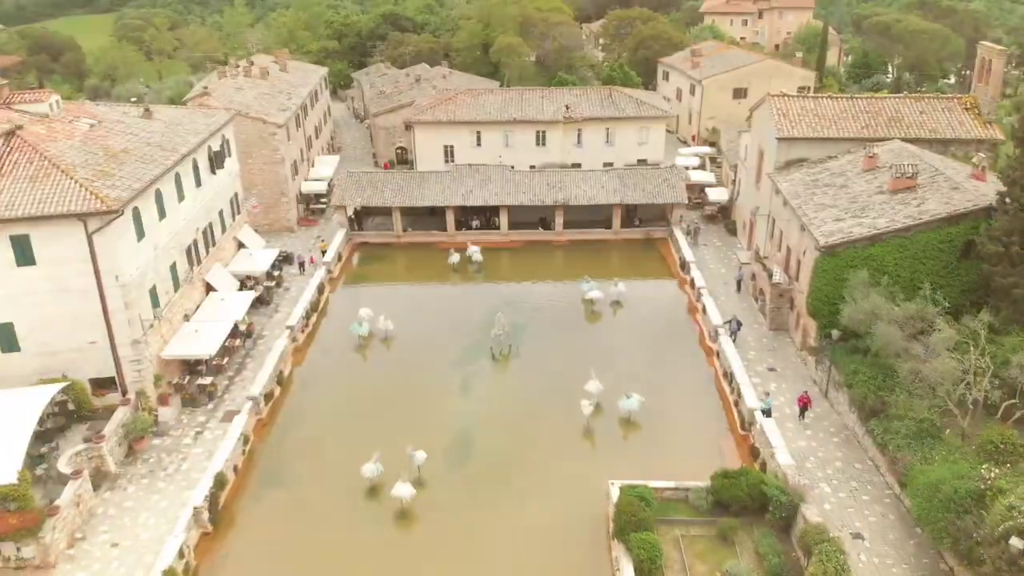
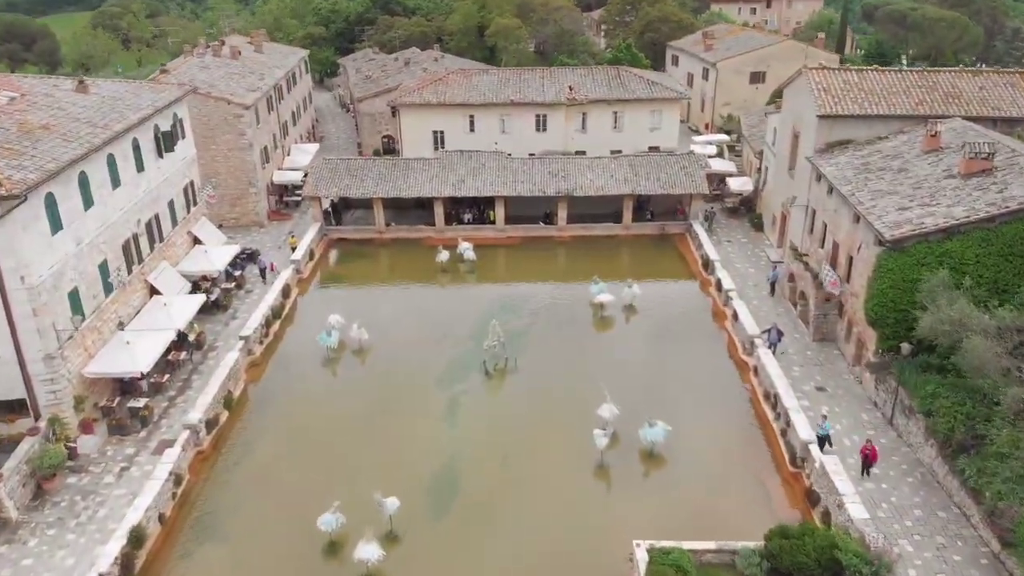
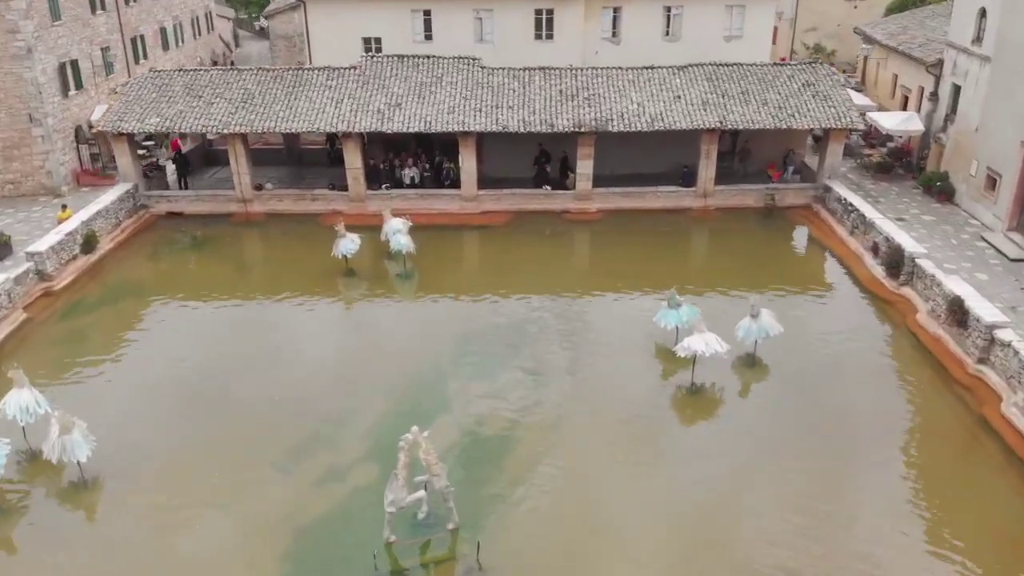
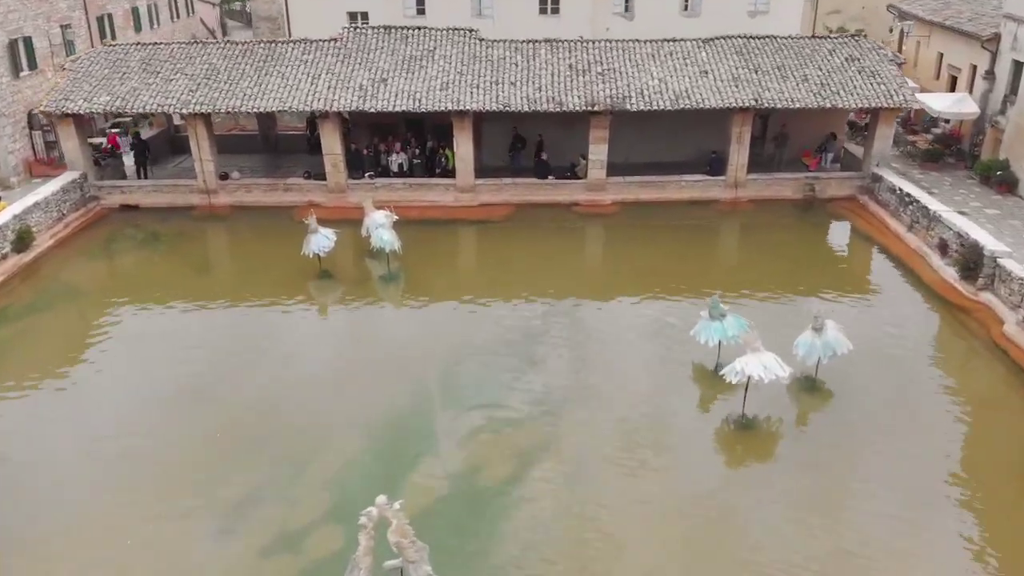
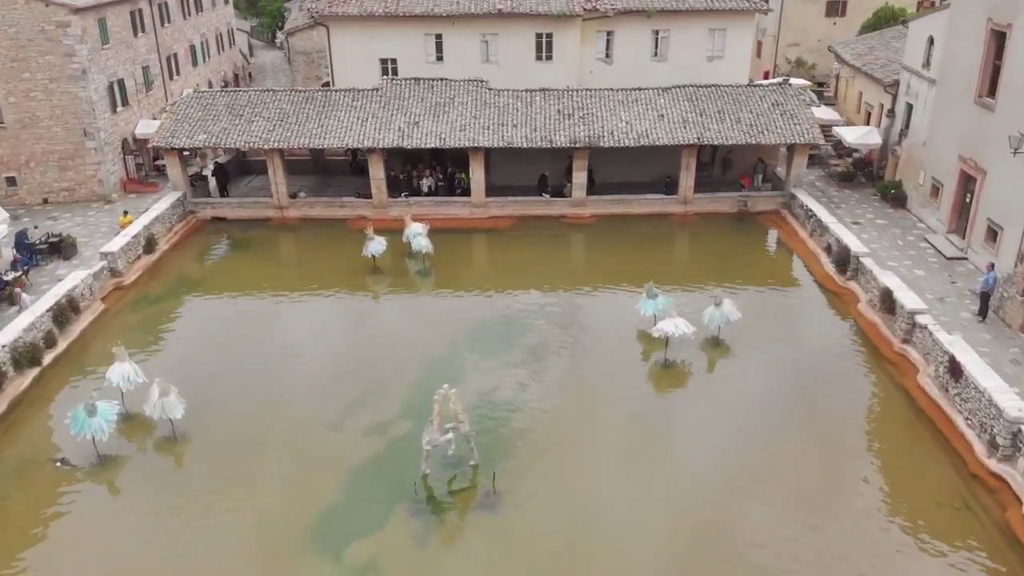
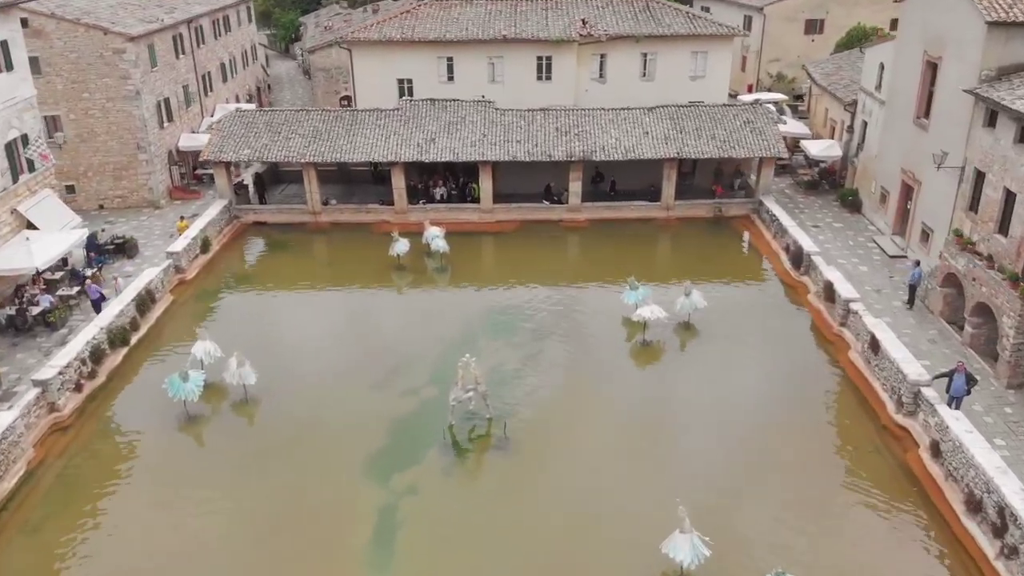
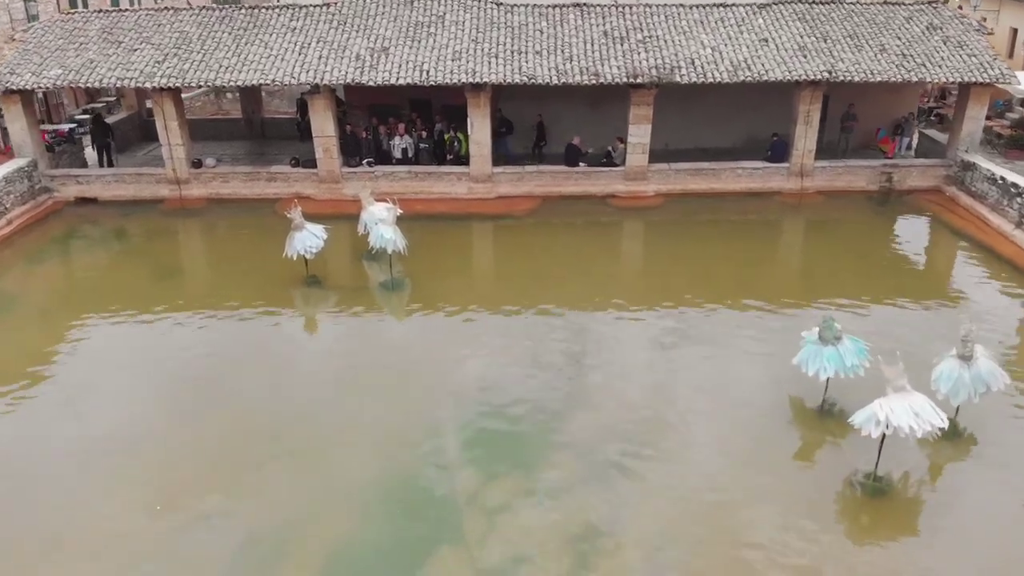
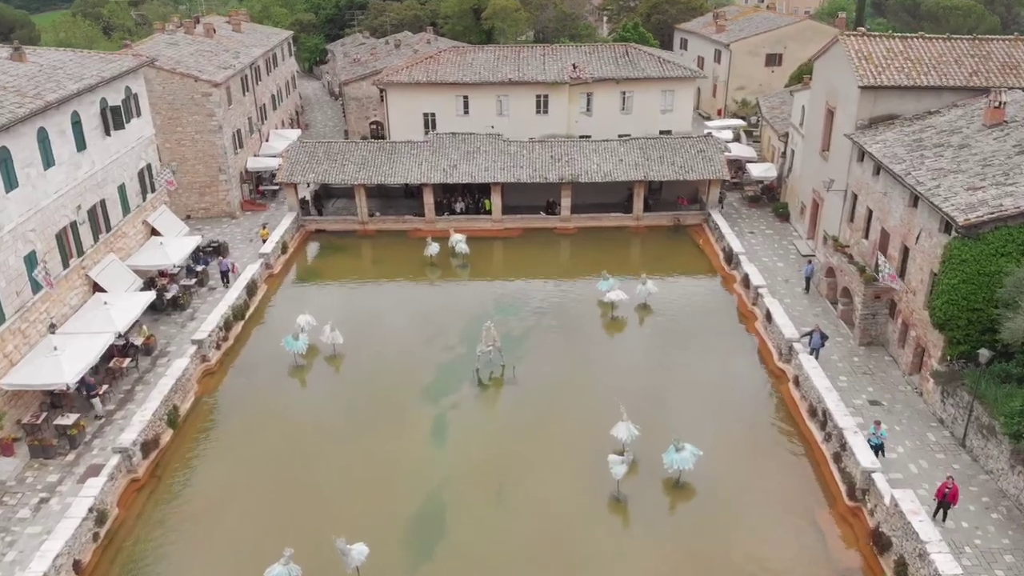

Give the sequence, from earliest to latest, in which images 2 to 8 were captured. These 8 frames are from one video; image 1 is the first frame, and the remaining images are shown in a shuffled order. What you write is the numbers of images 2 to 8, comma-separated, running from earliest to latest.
2, 8, 6, 5, 3, 4, 7
